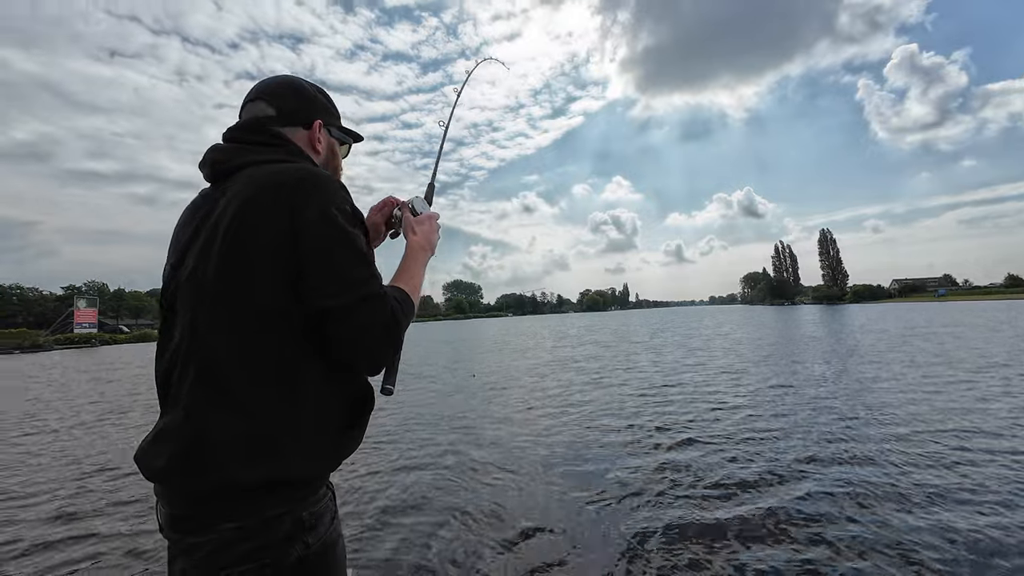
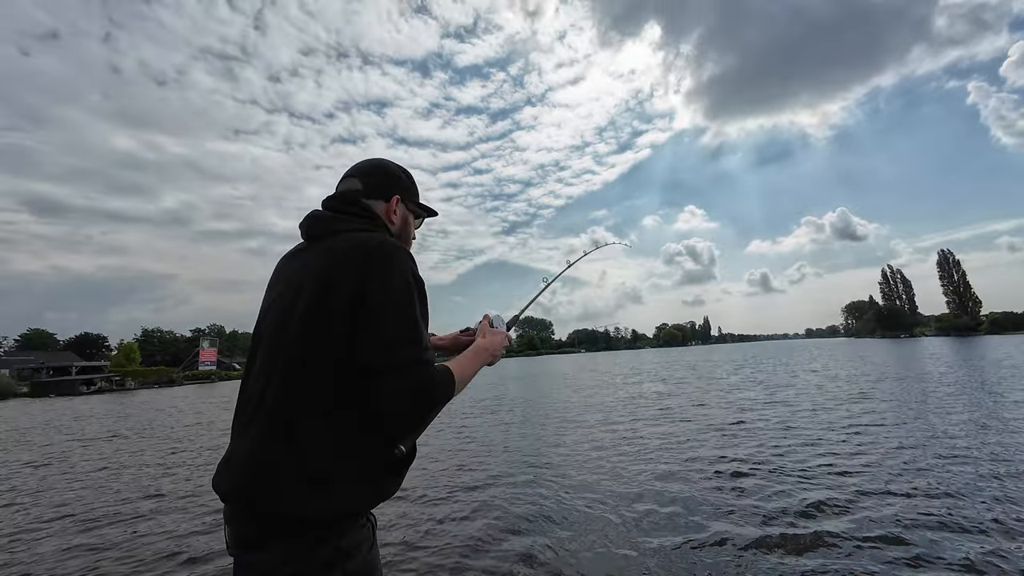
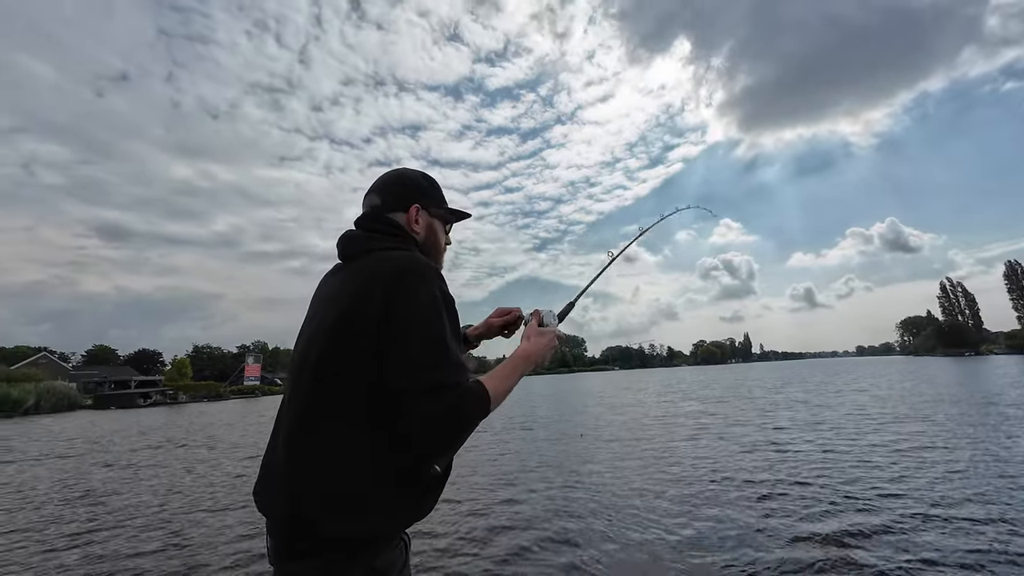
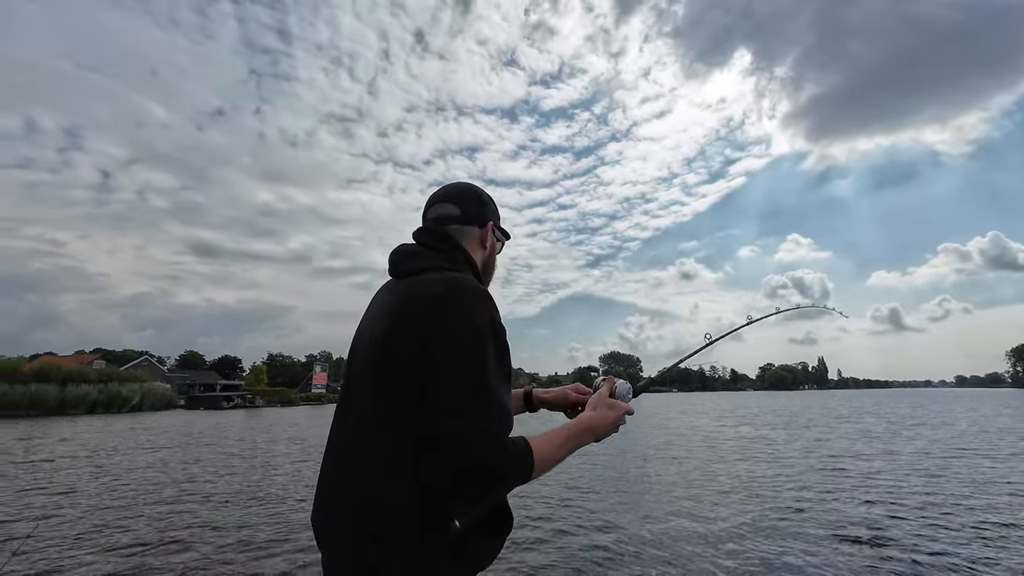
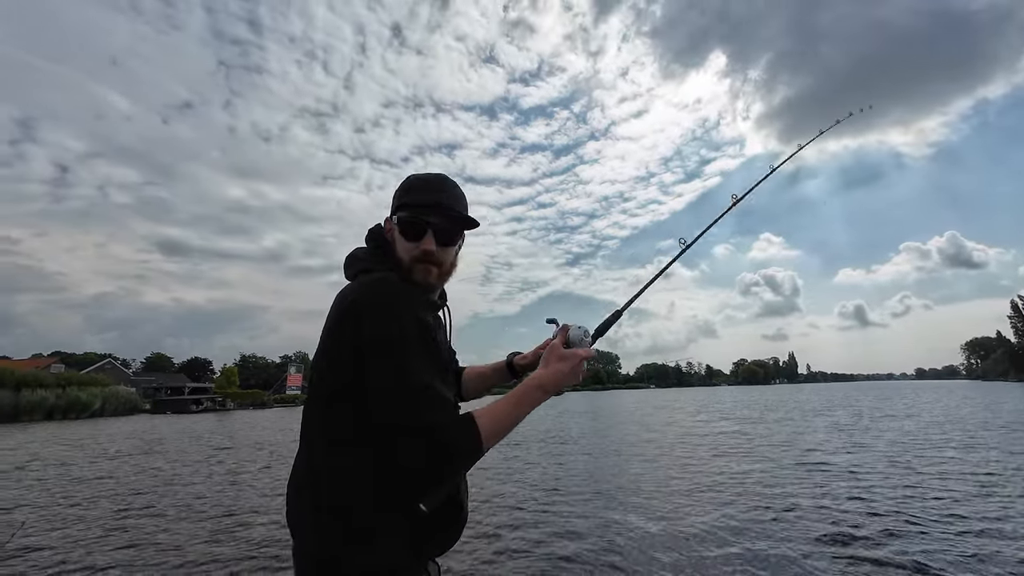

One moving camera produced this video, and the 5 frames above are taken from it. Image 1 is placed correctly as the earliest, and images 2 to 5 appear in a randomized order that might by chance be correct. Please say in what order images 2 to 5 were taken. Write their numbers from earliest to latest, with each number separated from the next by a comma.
2, 3, 5, 4
